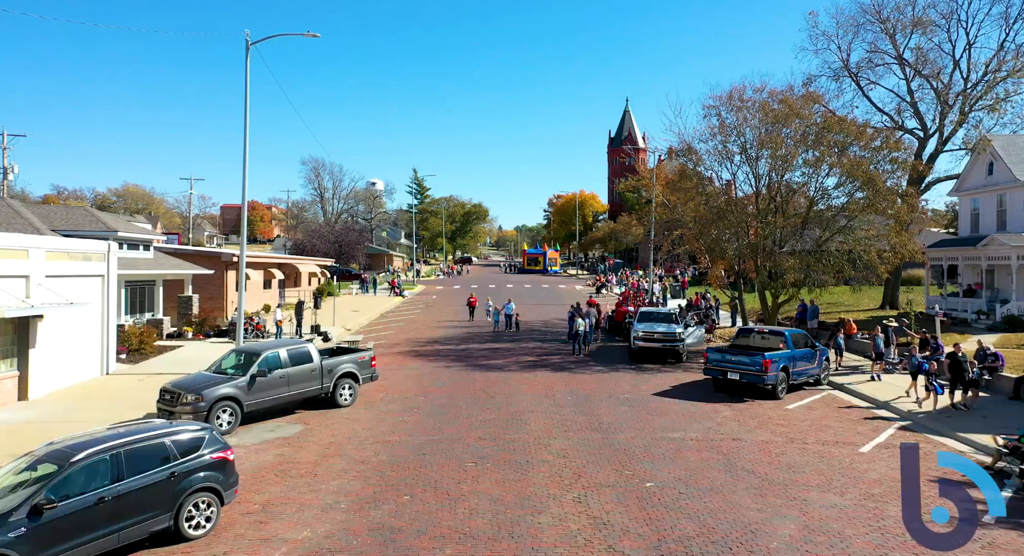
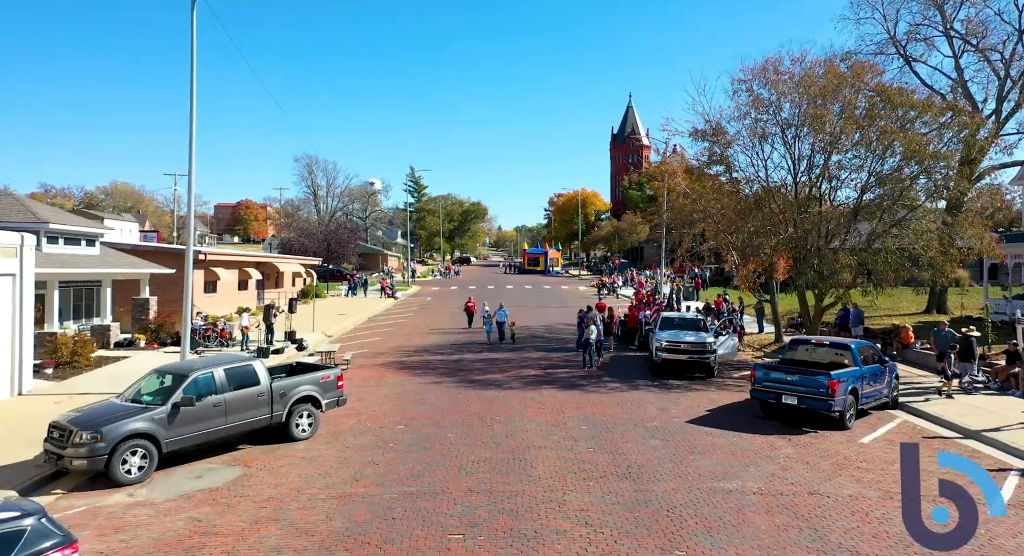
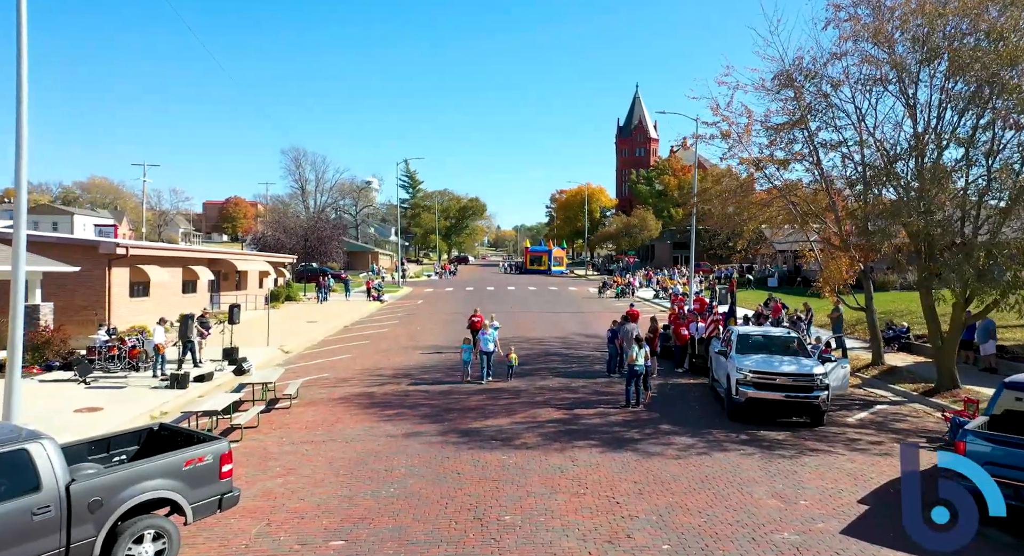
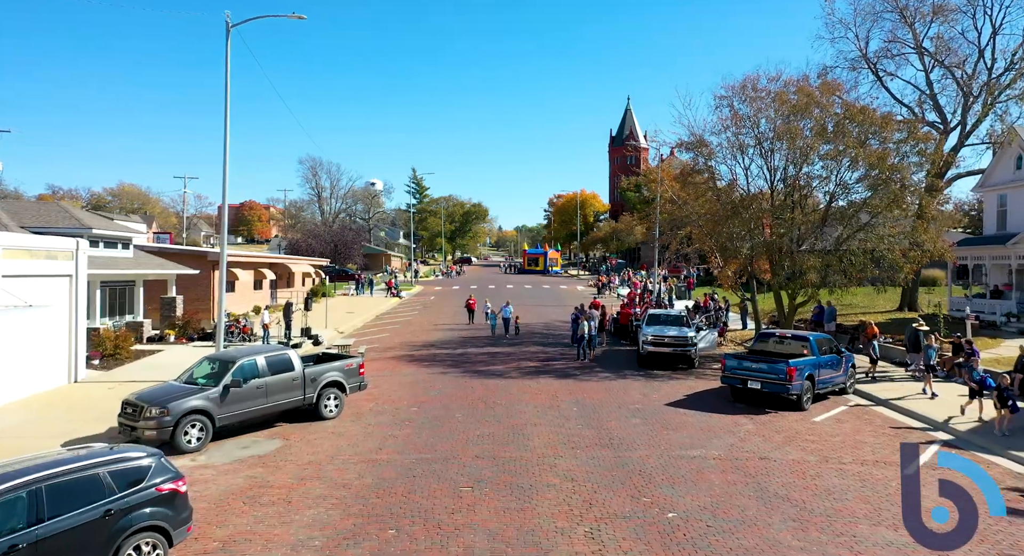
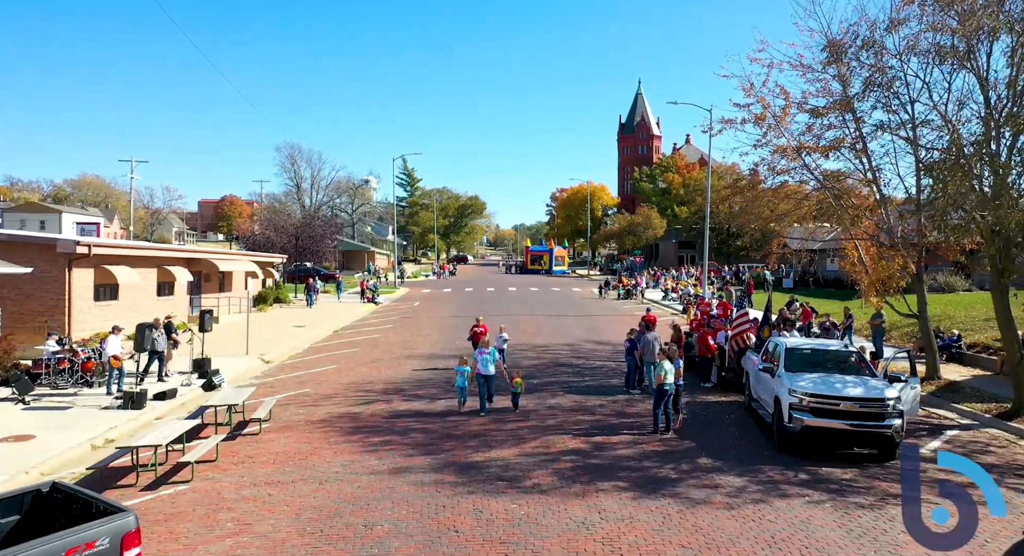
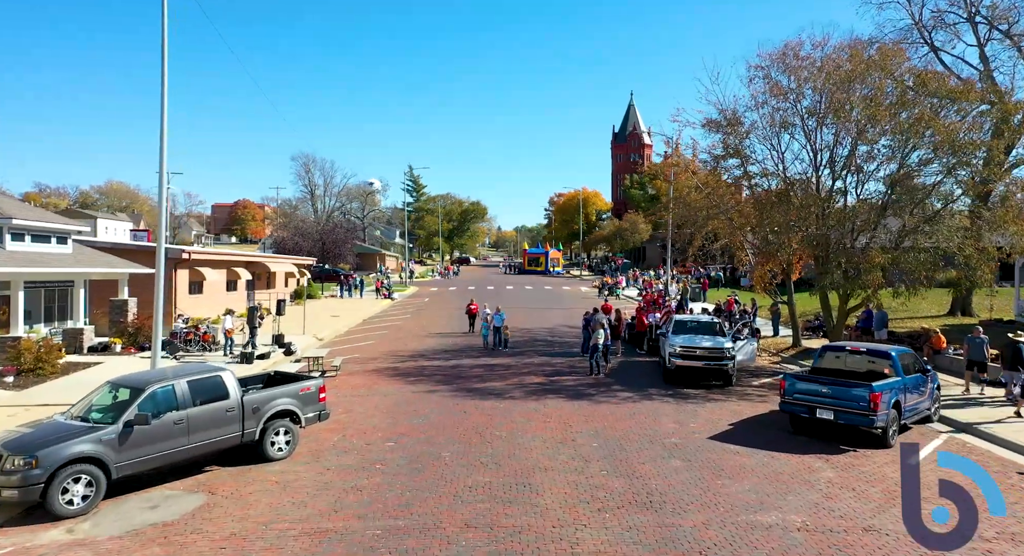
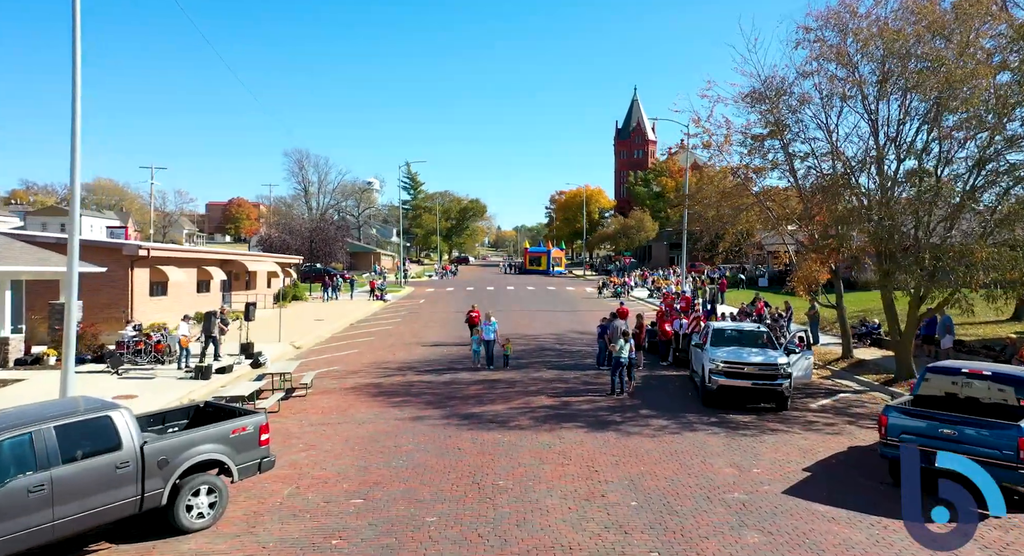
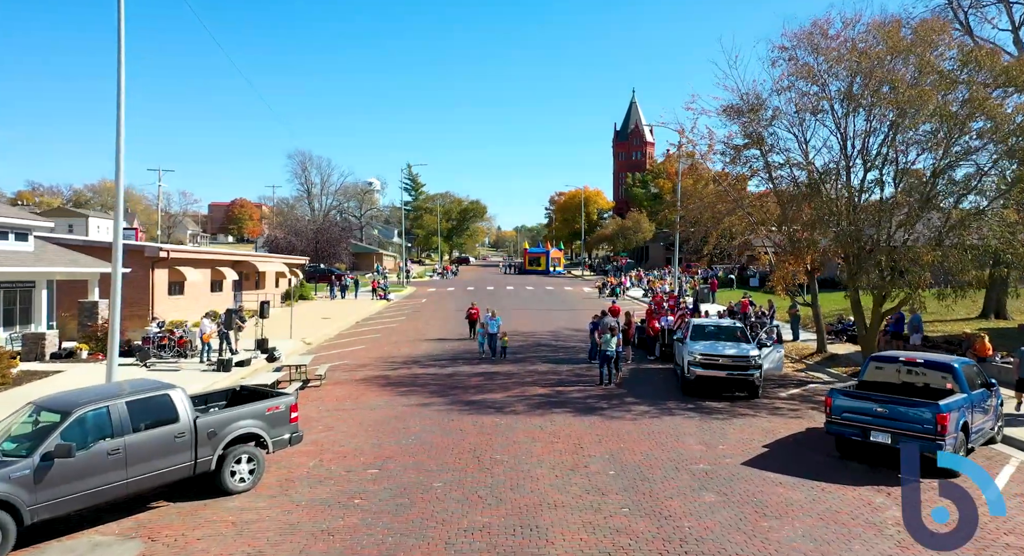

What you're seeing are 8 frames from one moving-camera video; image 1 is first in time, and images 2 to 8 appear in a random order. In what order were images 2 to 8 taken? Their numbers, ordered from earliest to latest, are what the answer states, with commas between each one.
4, 2, 6, 8, 7, 3, 5
